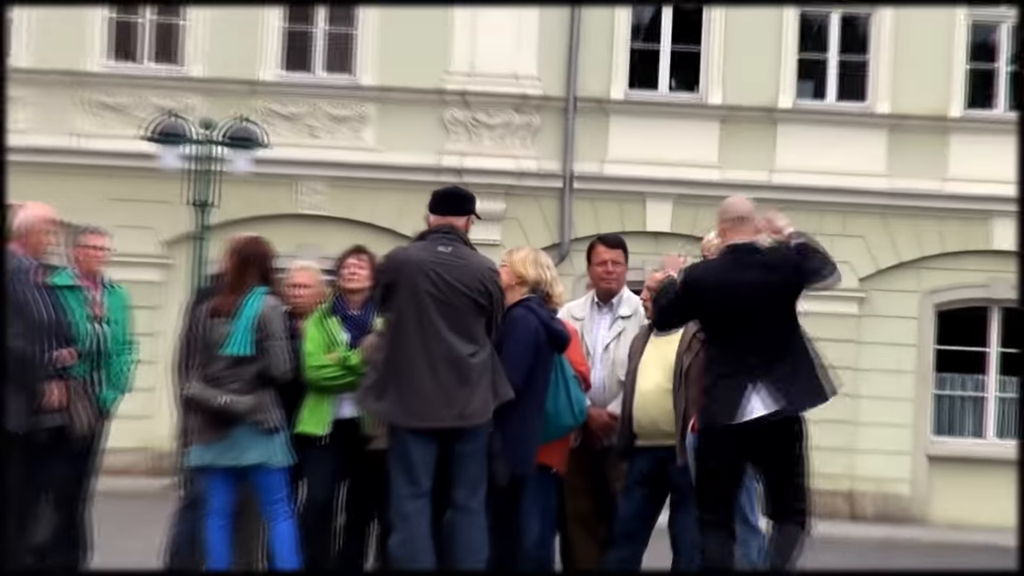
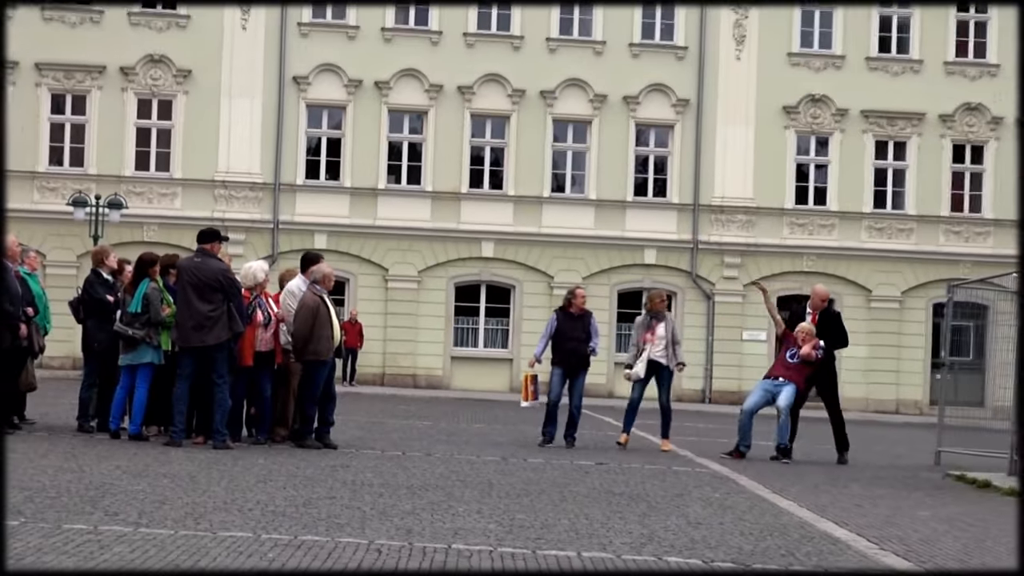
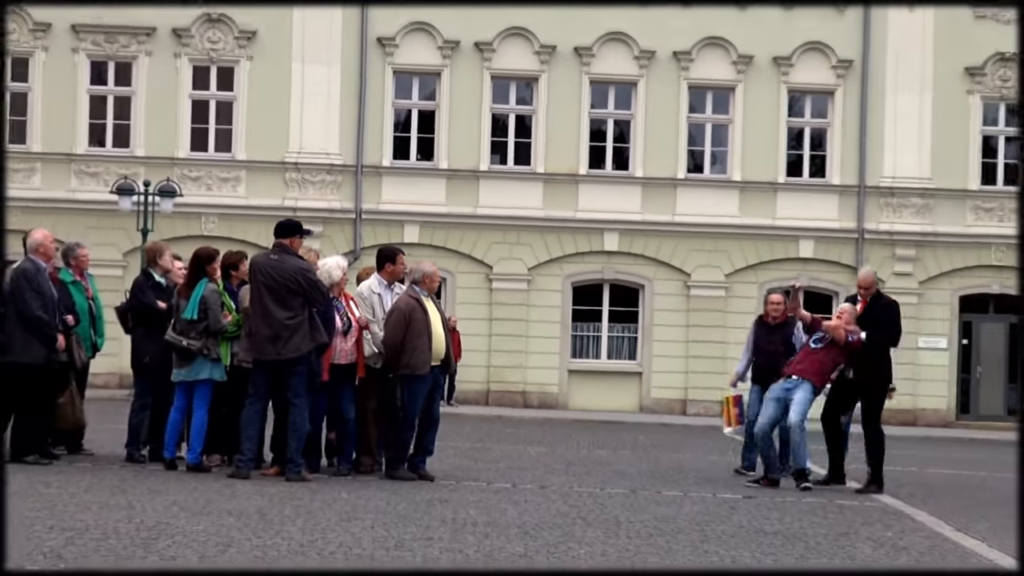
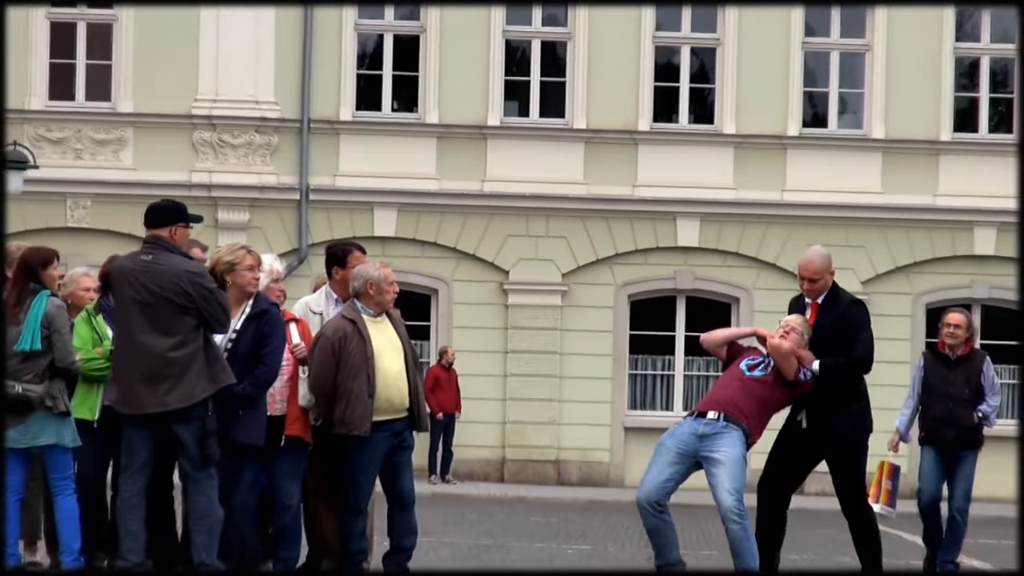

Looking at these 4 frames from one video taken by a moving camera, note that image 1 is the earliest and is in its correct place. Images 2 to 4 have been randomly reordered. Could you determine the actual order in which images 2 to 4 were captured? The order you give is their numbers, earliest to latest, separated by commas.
4, 3, 2
